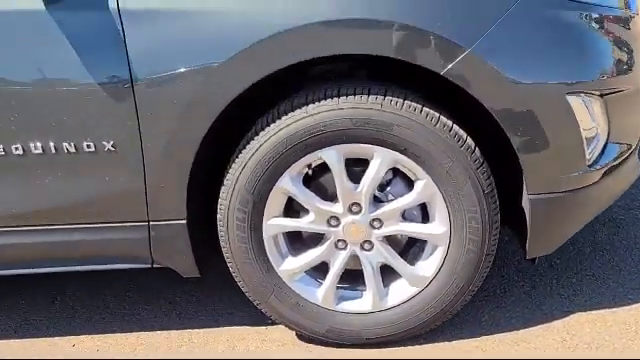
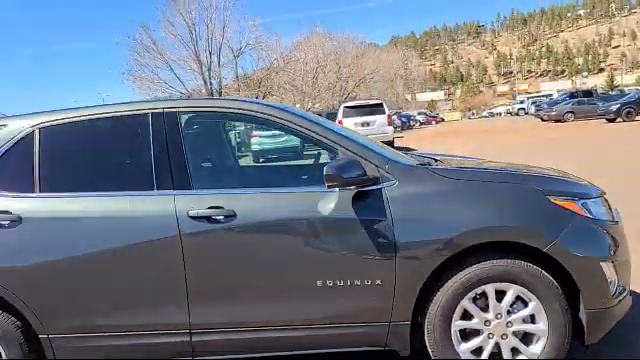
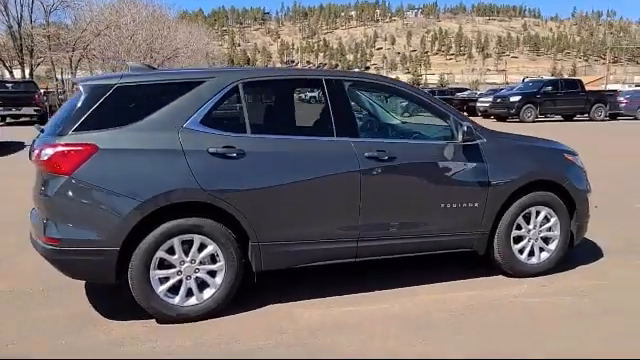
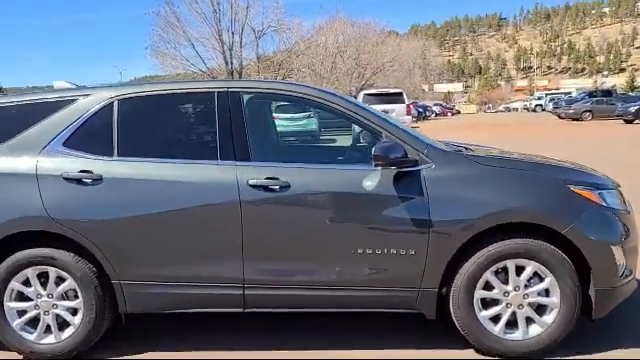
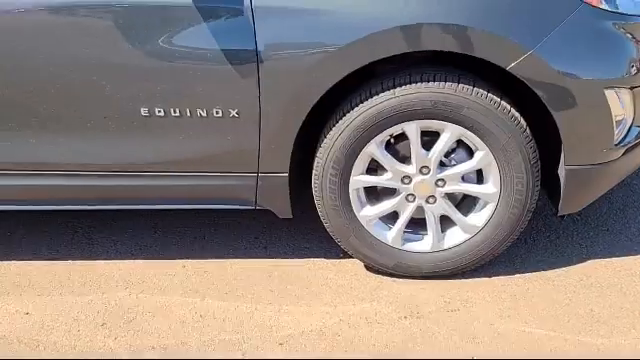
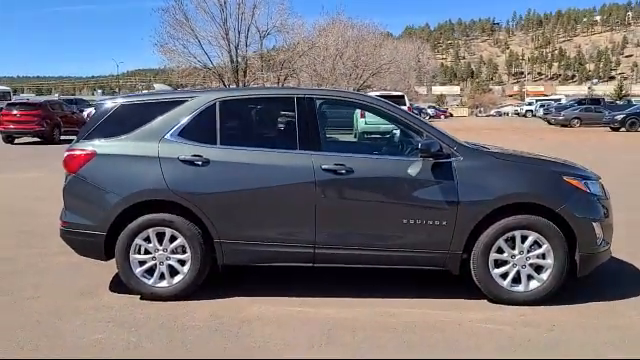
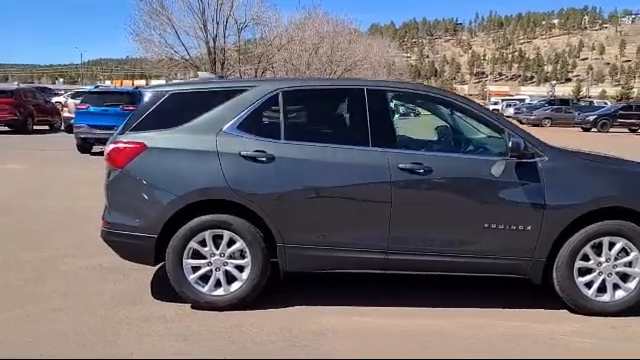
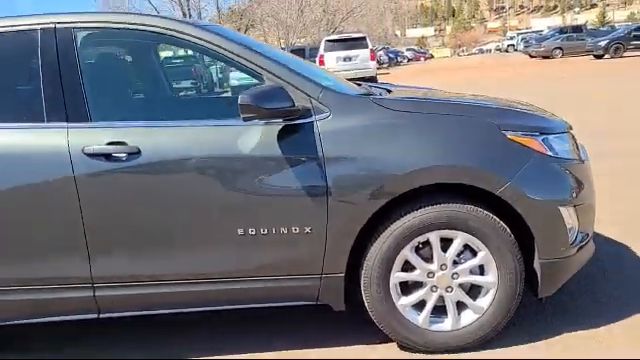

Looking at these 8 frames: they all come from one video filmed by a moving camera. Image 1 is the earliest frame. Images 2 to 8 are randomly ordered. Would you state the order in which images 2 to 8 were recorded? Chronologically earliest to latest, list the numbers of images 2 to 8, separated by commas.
5, 8, 2, 4, 6, 7, 3
